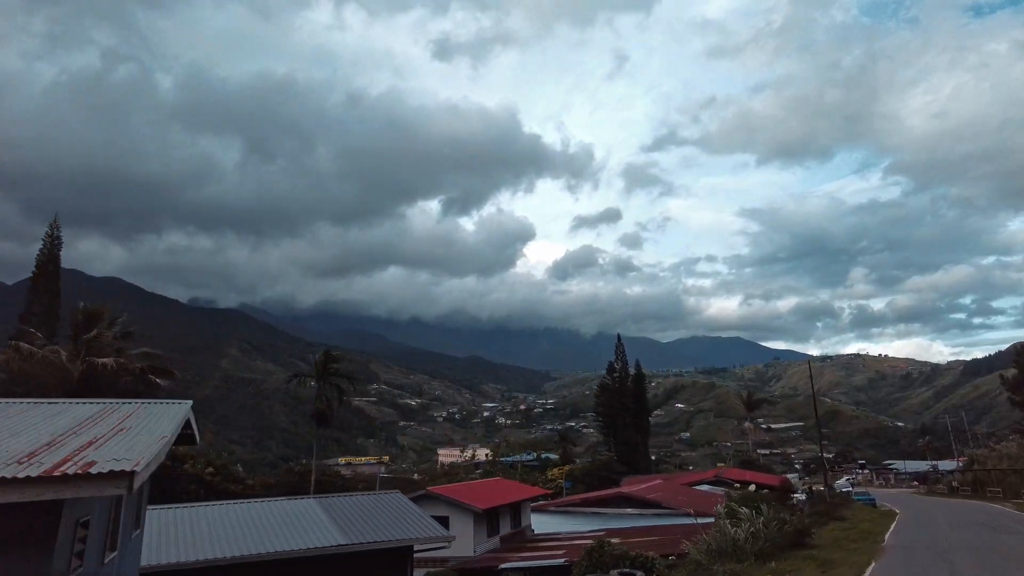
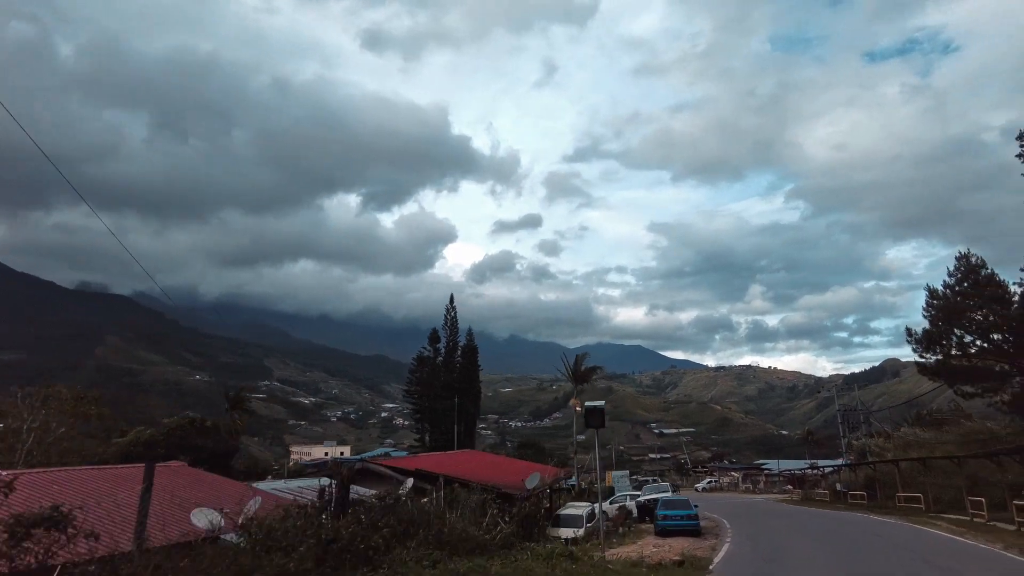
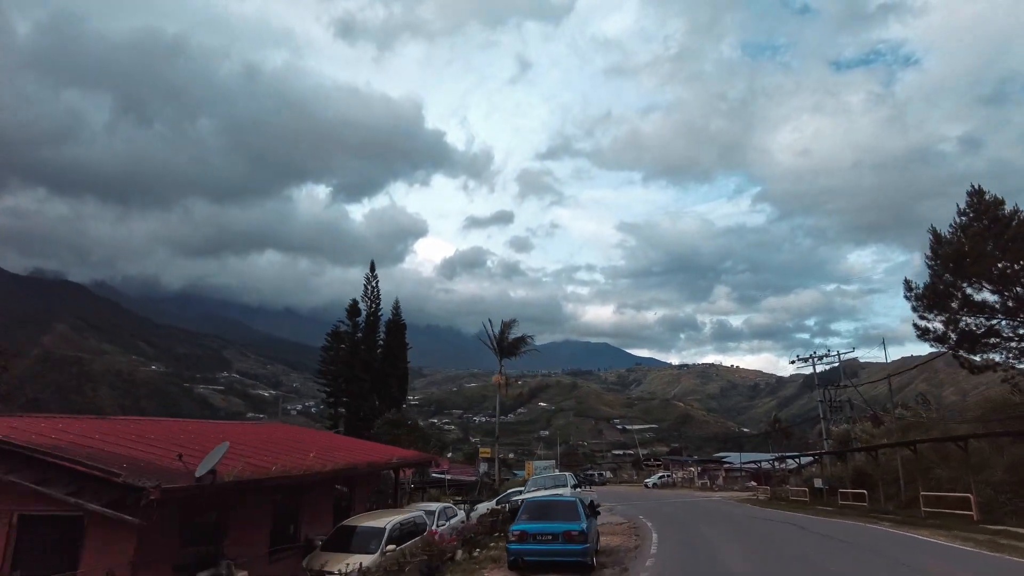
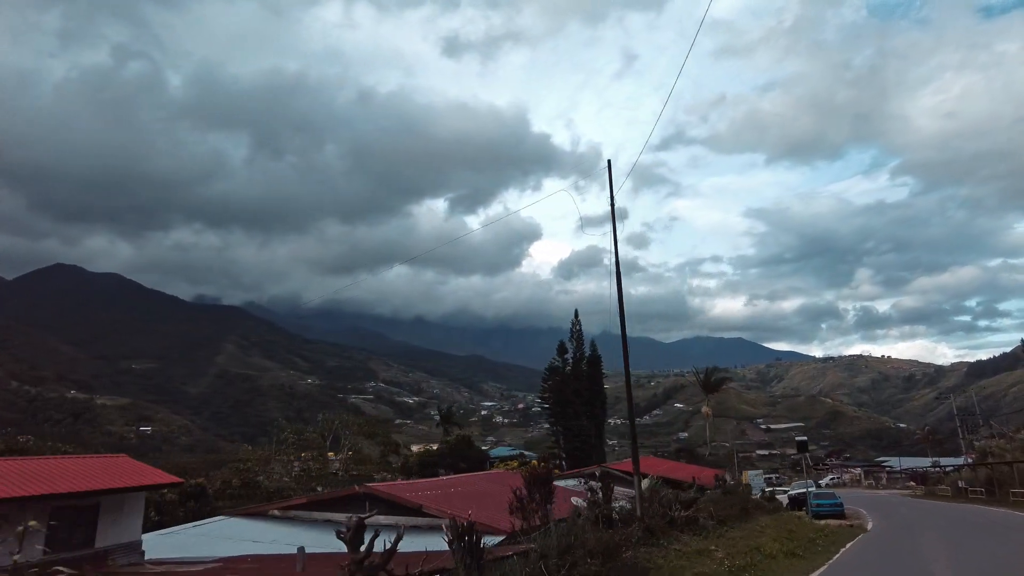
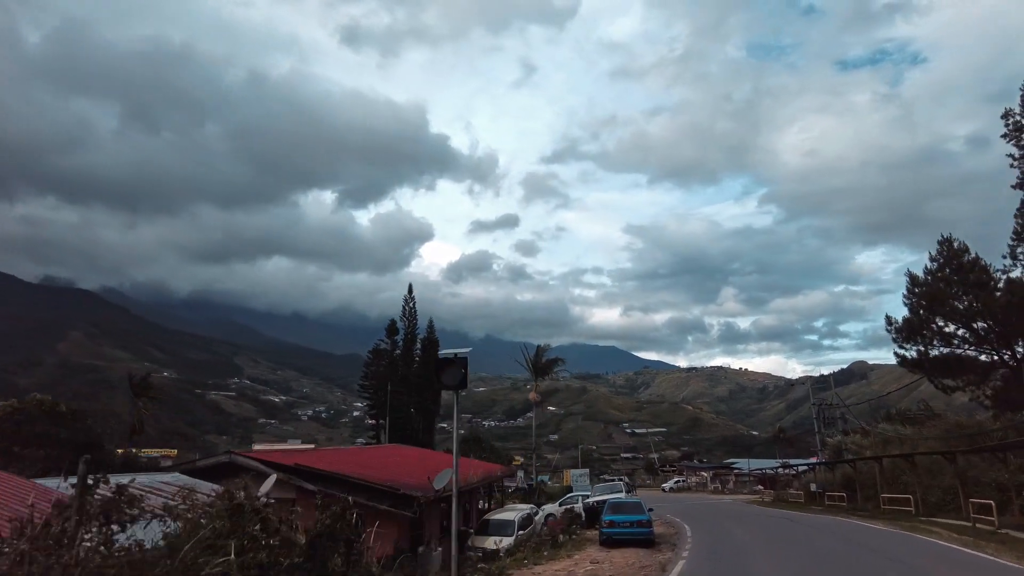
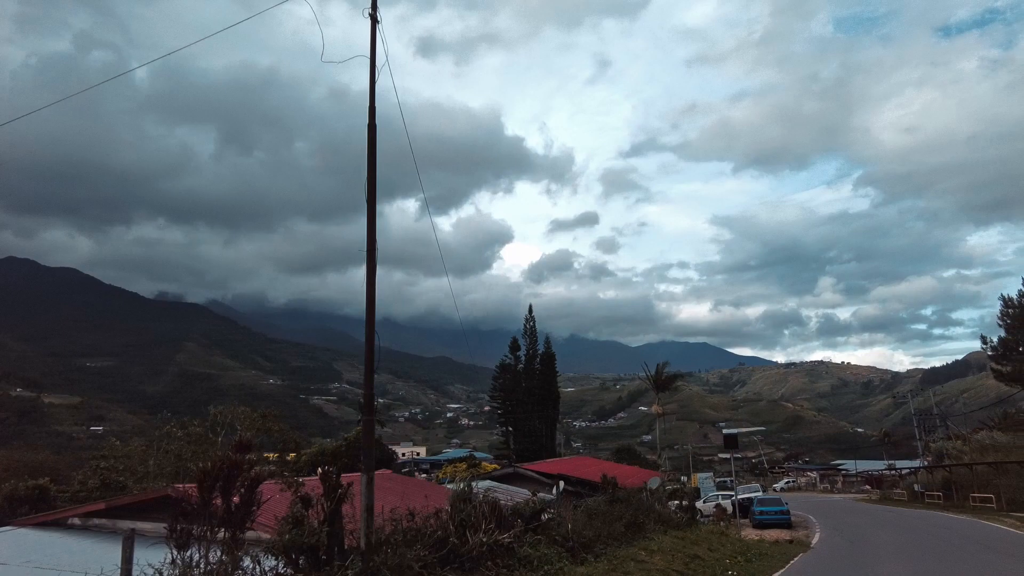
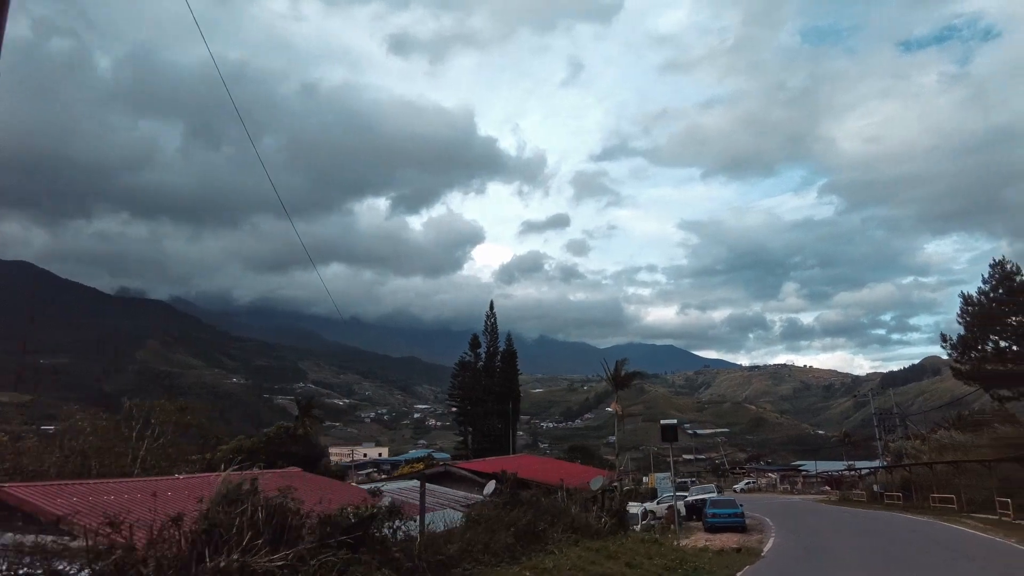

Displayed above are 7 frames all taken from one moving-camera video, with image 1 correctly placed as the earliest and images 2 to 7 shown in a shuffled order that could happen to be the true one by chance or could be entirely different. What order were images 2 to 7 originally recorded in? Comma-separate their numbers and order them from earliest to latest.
4, 6, 7, 2, 5, 3
